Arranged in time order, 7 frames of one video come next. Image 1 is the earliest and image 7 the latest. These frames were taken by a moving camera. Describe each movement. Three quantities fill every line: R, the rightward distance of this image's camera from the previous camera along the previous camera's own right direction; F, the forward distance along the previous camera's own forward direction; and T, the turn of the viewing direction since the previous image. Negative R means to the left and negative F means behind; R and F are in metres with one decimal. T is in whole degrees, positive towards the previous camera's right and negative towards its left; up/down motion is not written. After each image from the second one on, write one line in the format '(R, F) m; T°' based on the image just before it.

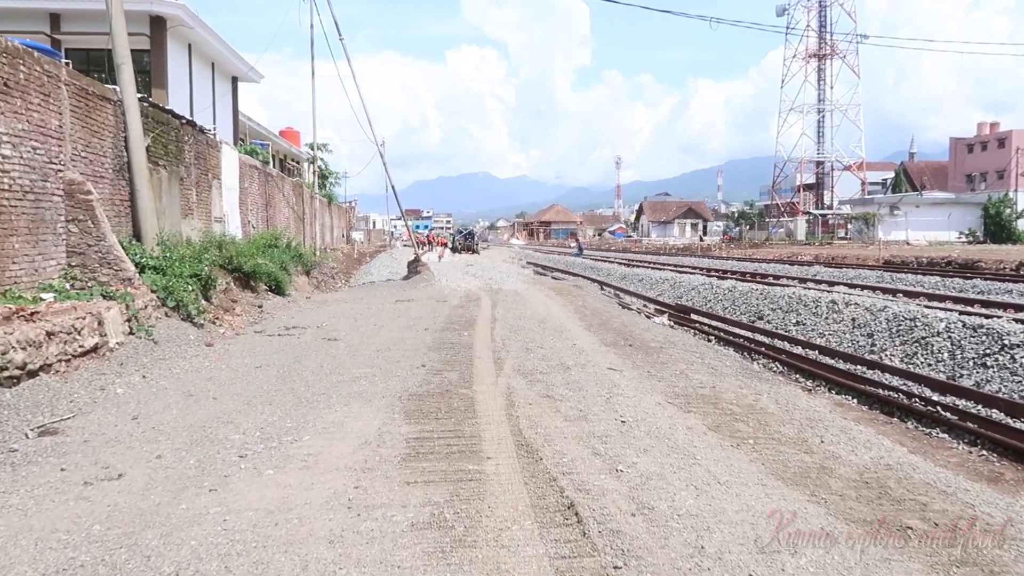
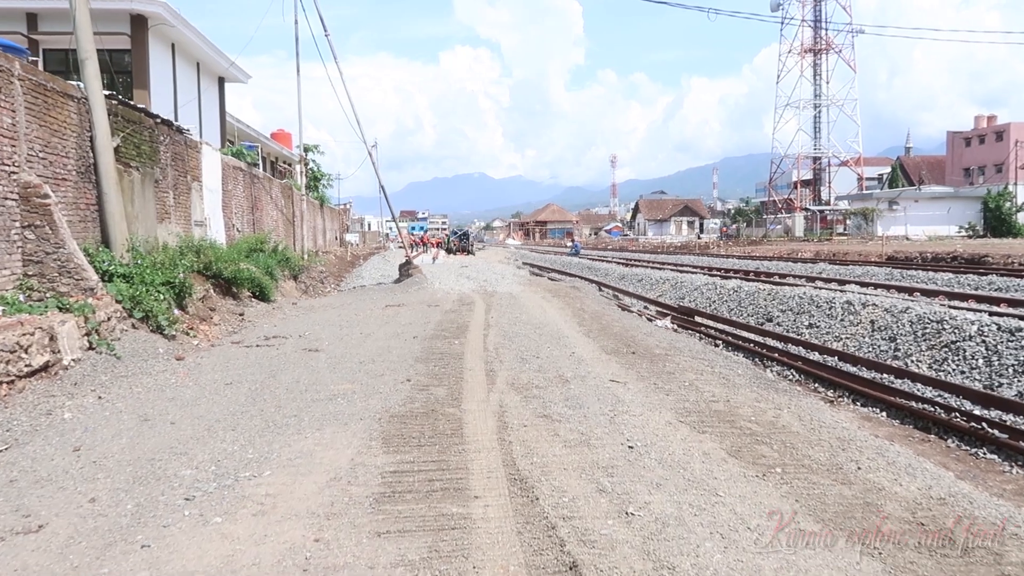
(0.0, +0.7) m; 0°
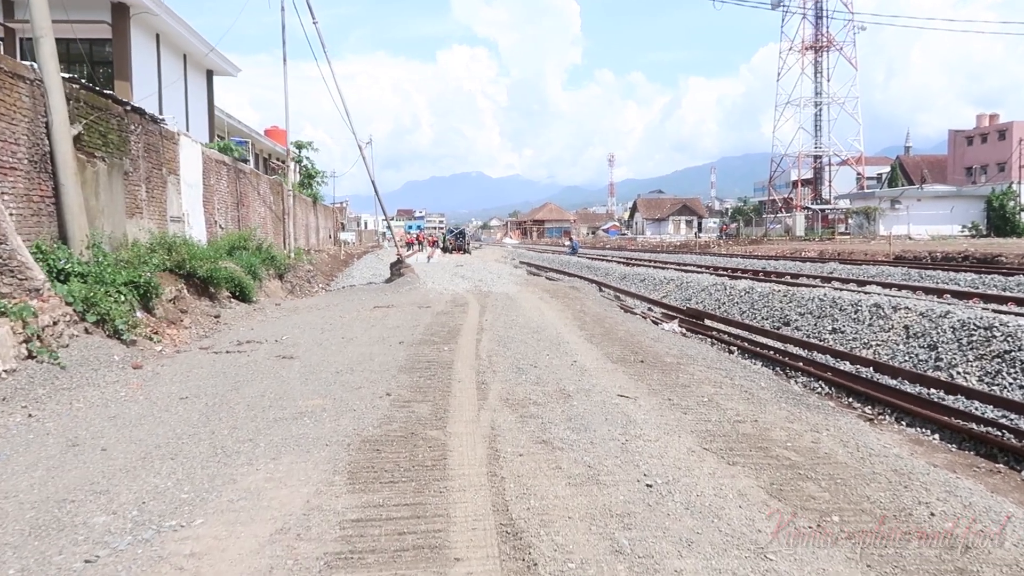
(0.0, +1.0) m; 0°
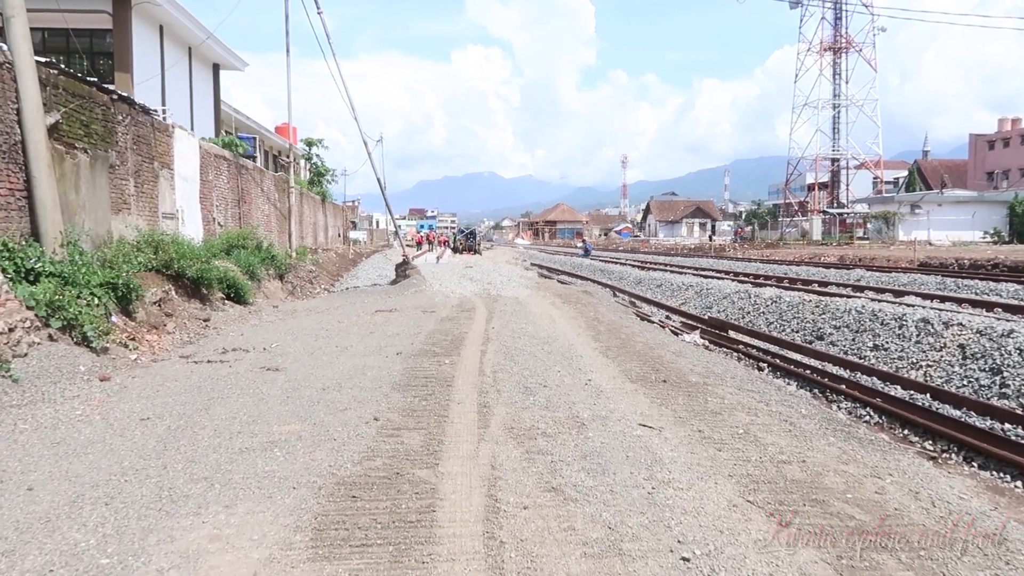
(0.0, +0.9) m; -1°
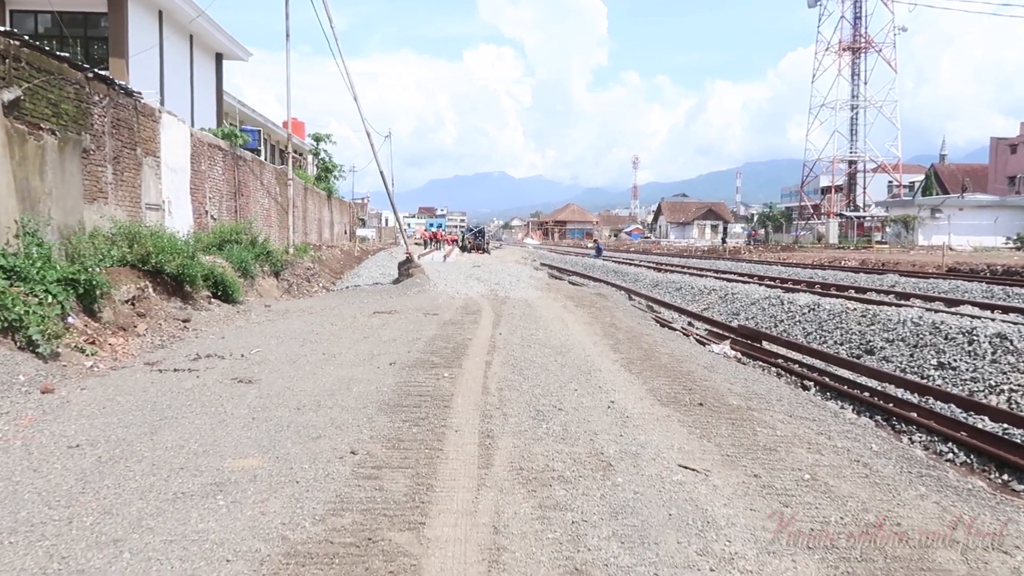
(0.0, +1.2) m; -1°
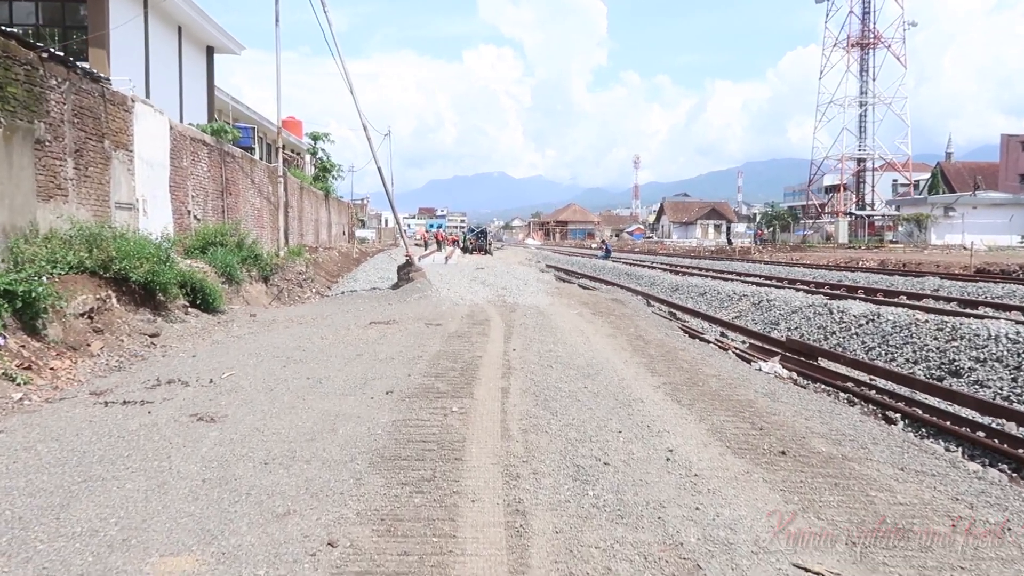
(-0.2, +1.4) m; 0°
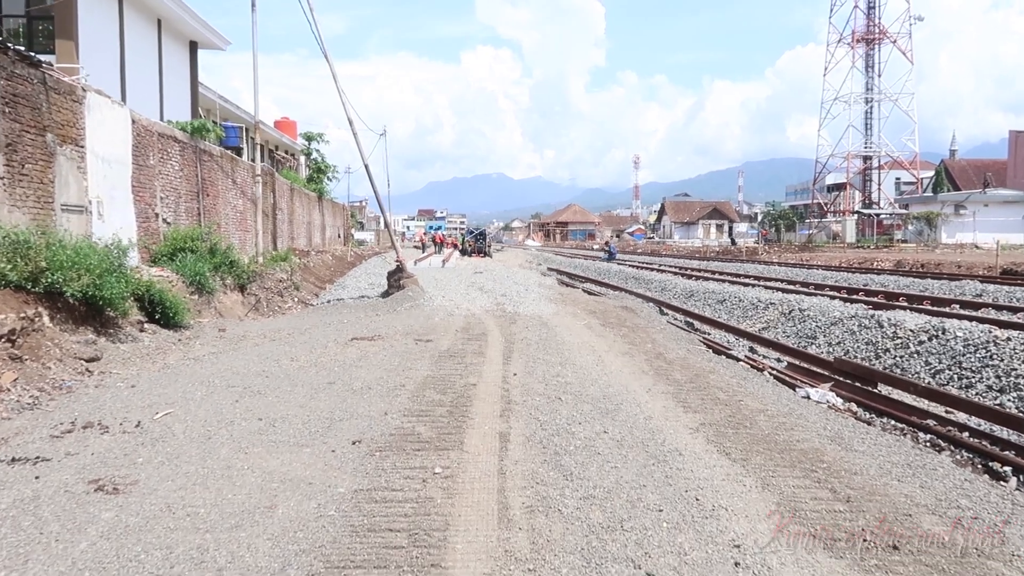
(0.0, +1.5) m; 0°
